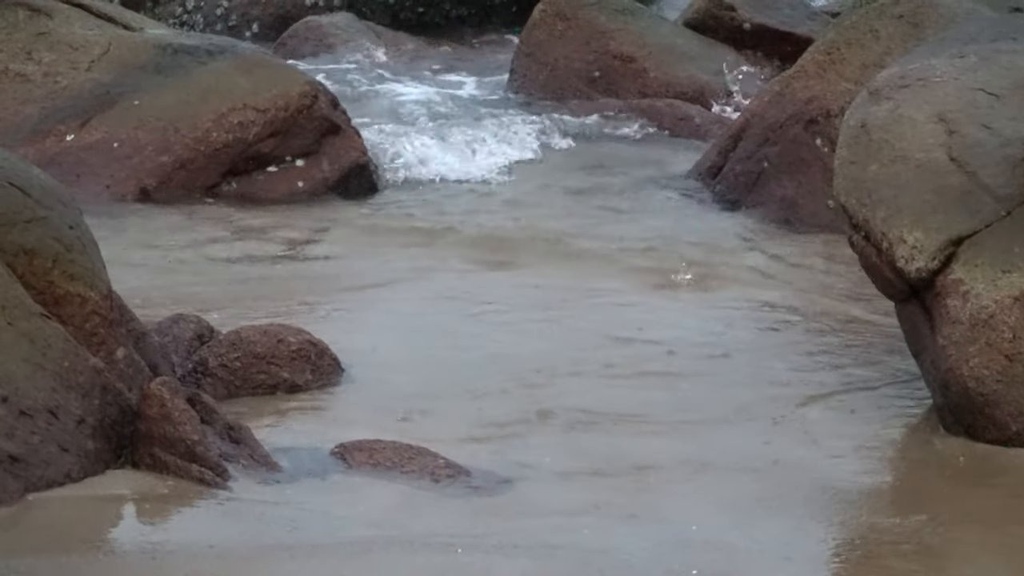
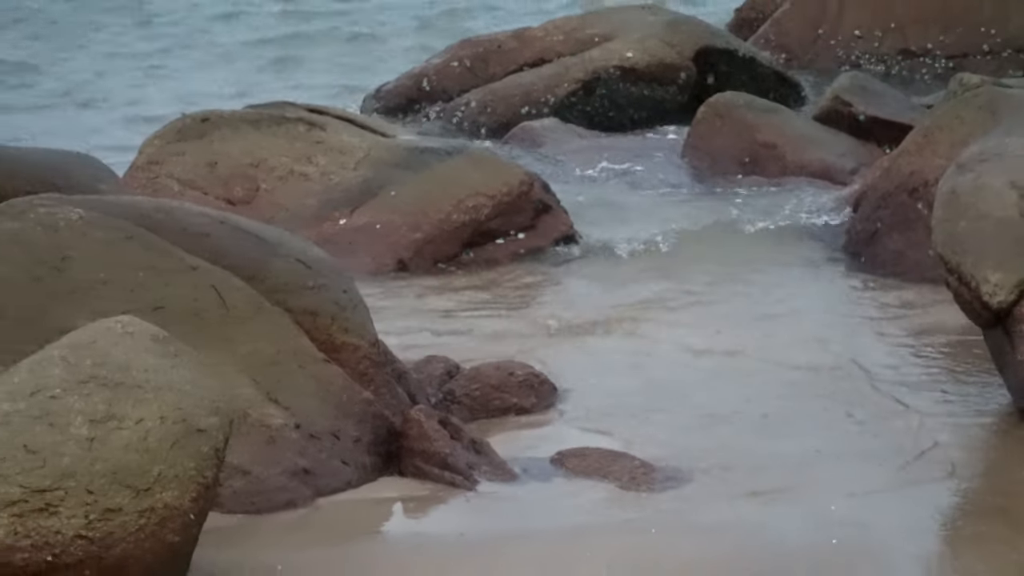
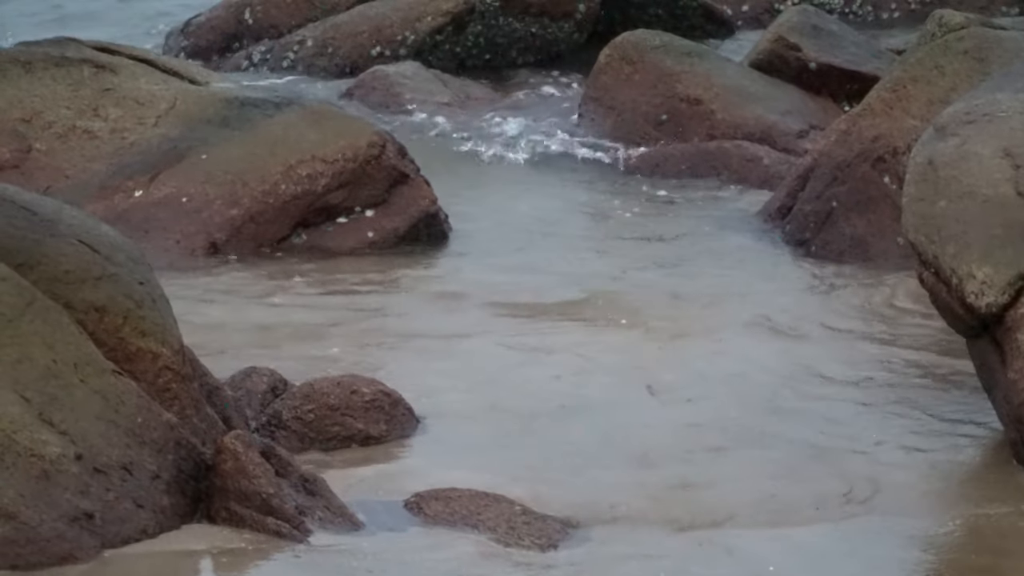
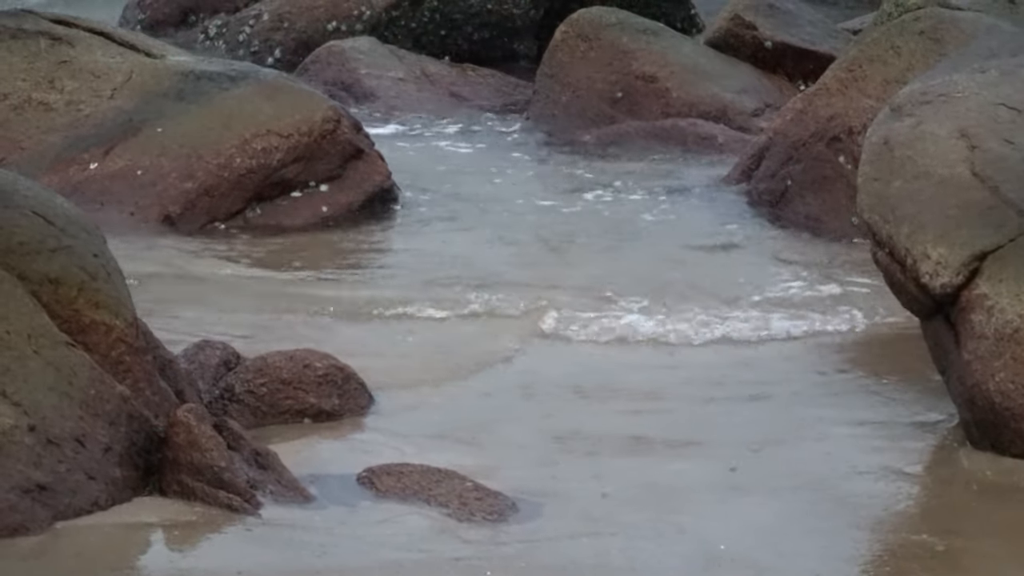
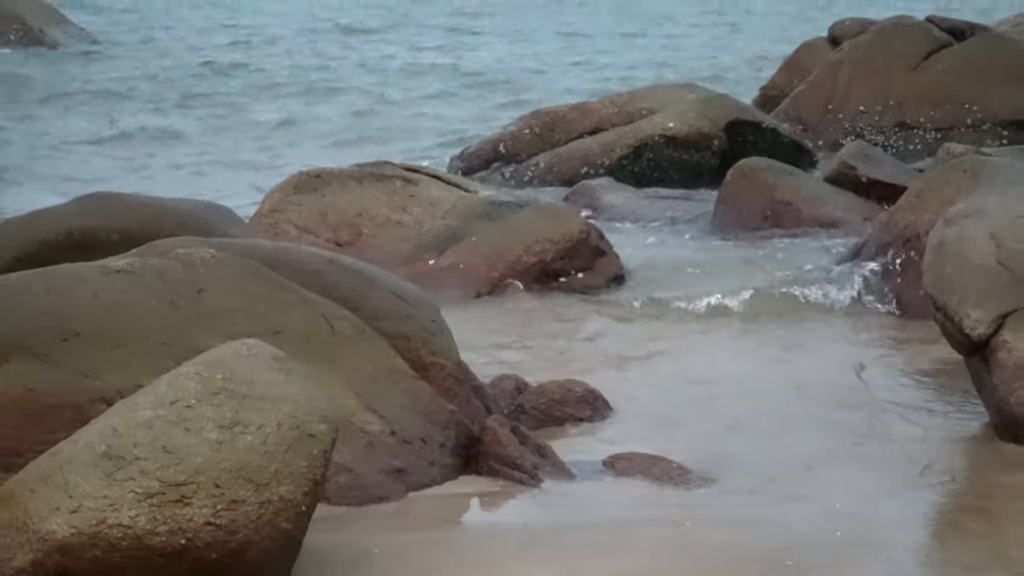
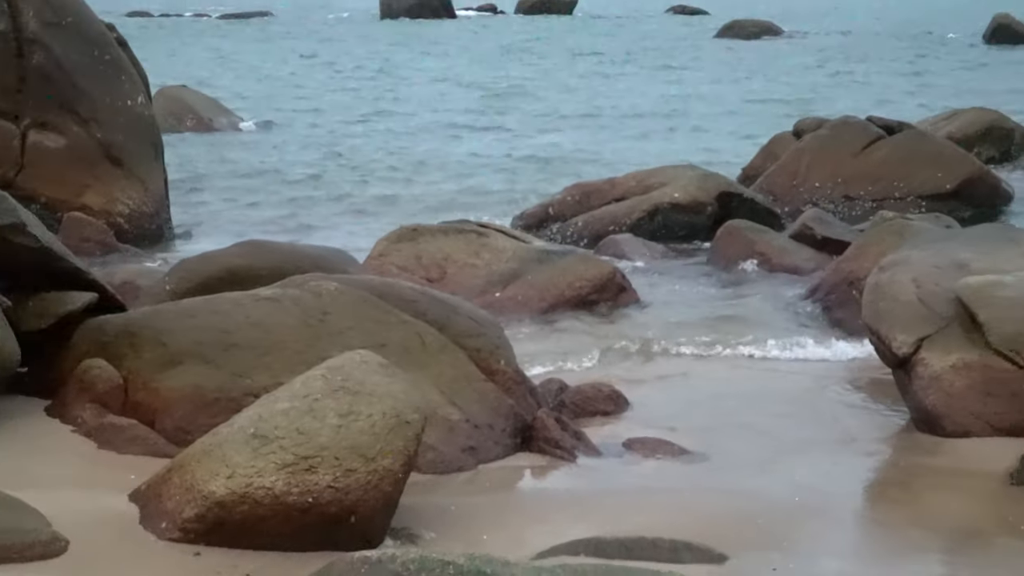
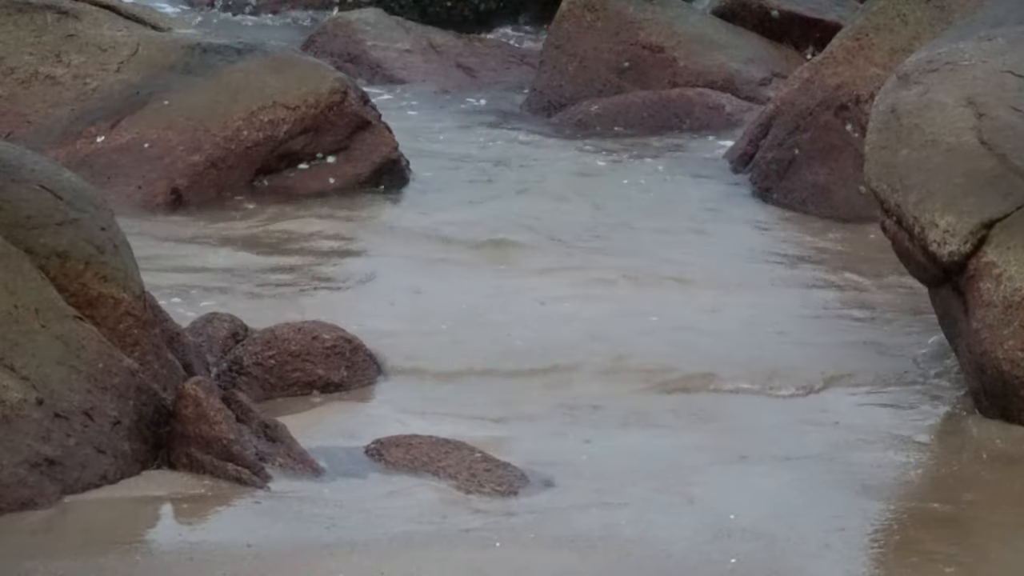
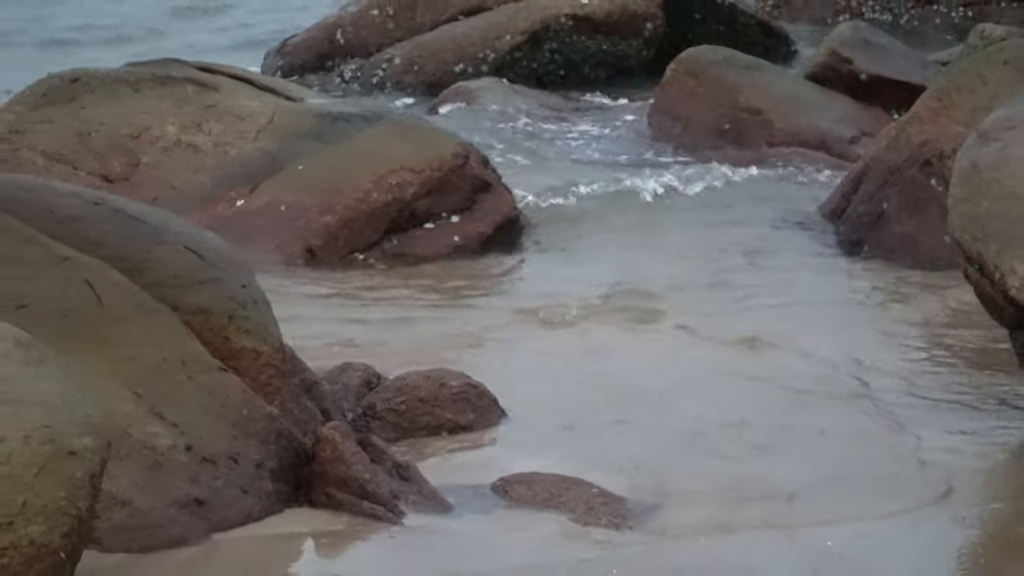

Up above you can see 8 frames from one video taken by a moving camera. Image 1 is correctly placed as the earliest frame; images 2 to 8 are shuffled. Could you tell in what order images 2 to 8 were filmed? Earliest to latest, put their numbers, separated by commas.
4, 7, 3, 8, 2, 5, 6
